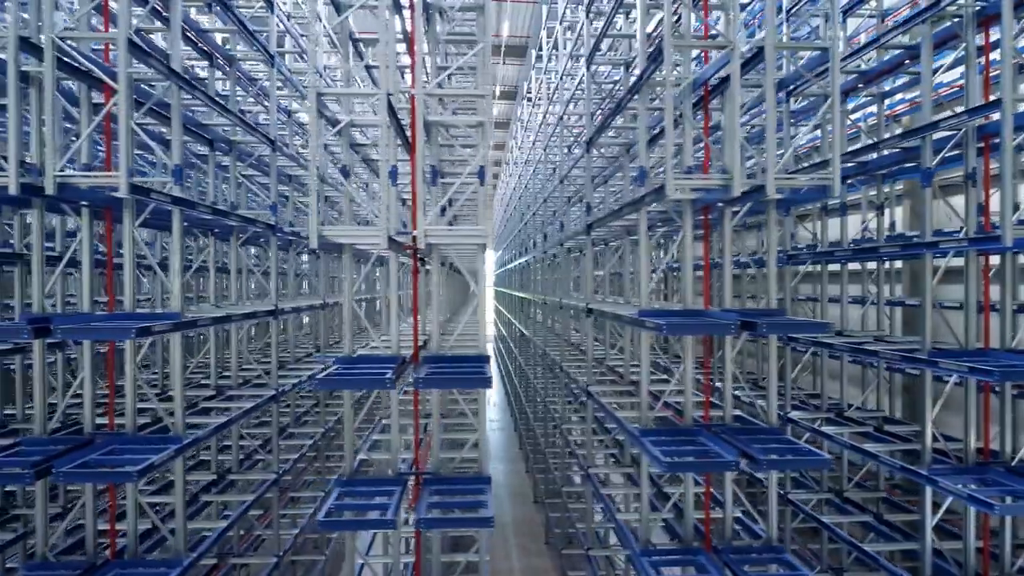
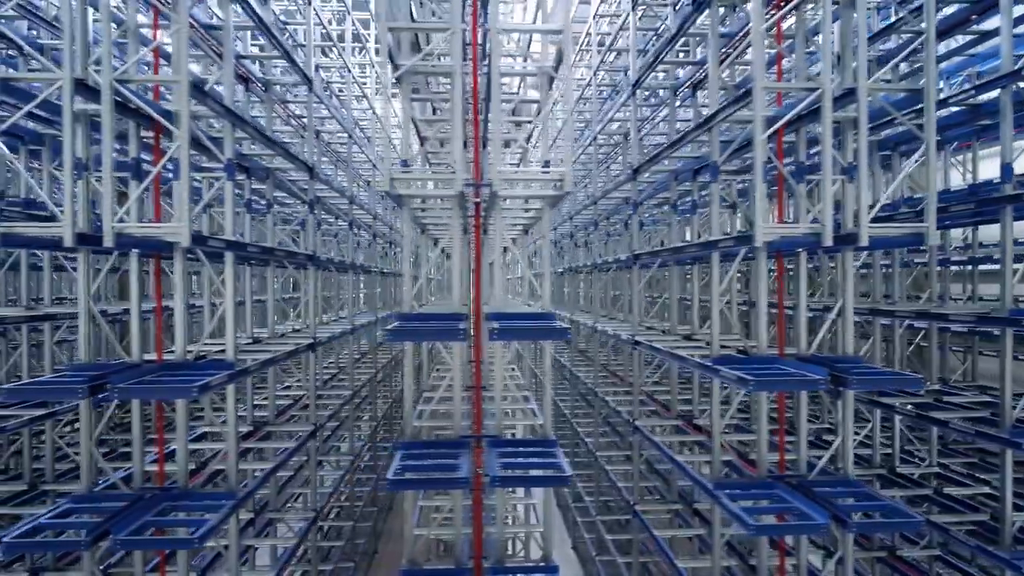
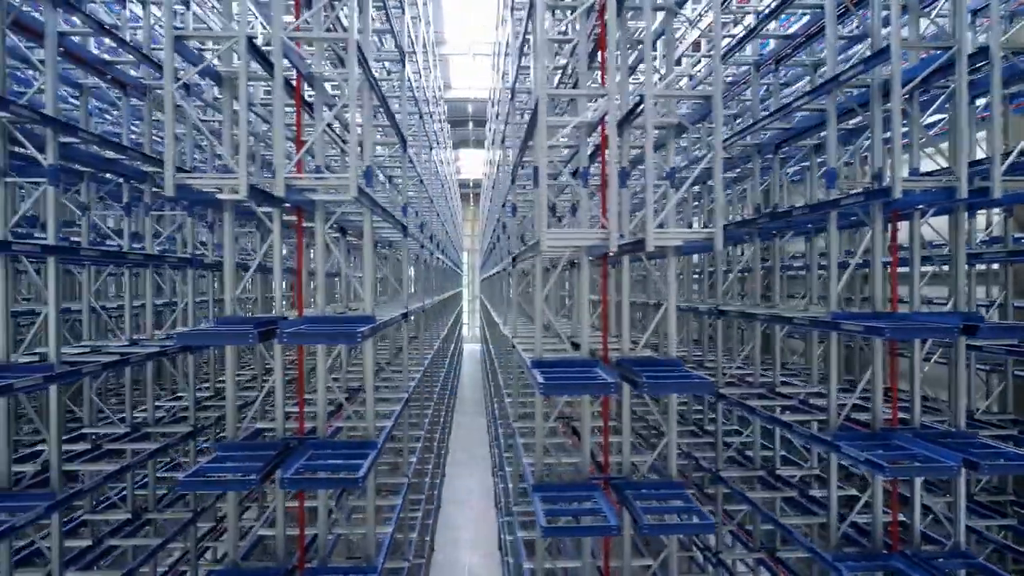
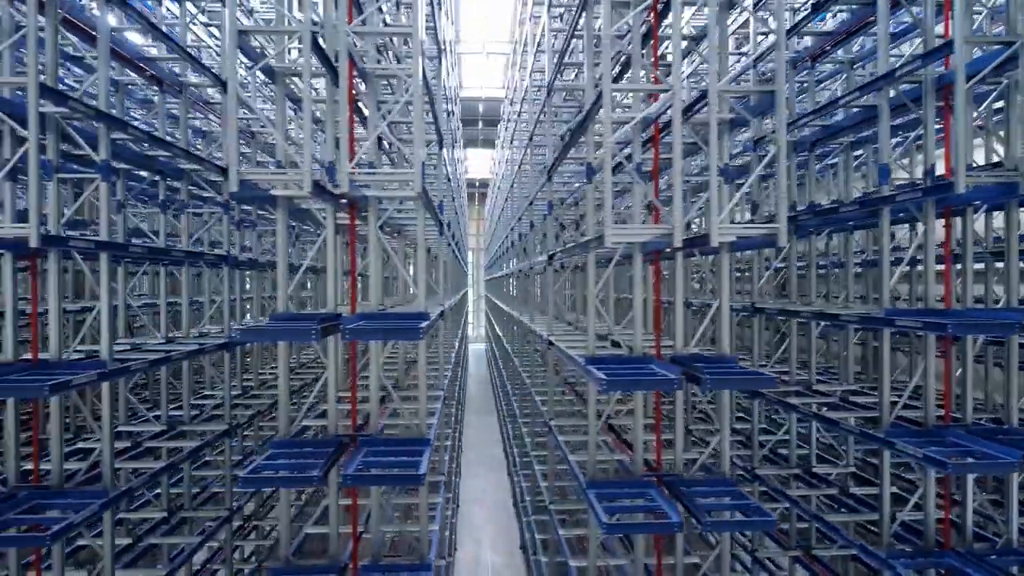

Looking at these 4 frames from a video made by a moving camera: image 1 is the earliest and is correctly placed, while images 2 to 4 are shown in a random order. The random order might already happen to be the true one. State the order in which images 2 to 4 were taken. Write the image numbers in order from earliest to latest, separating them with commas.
3, 4, 2
